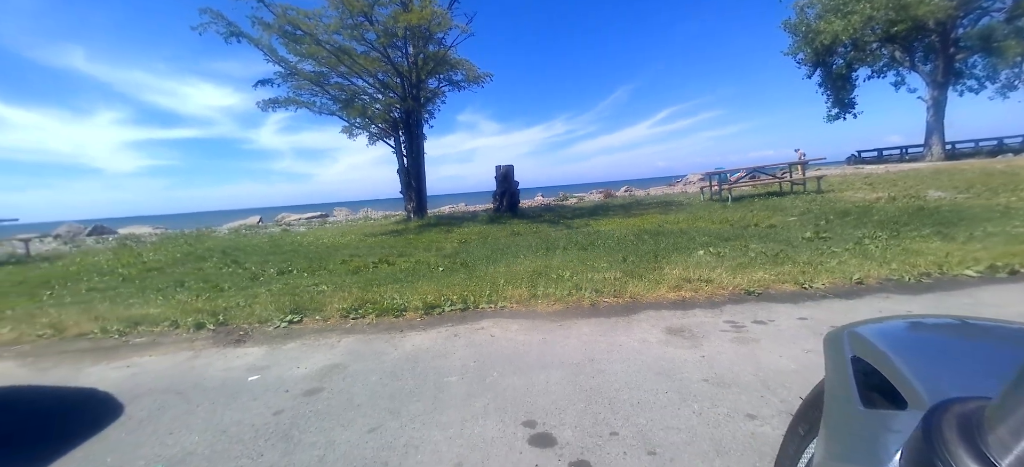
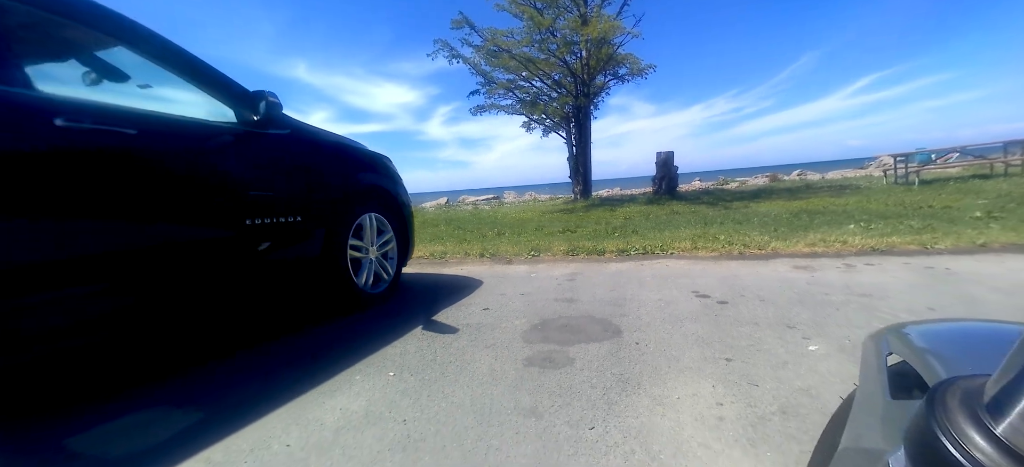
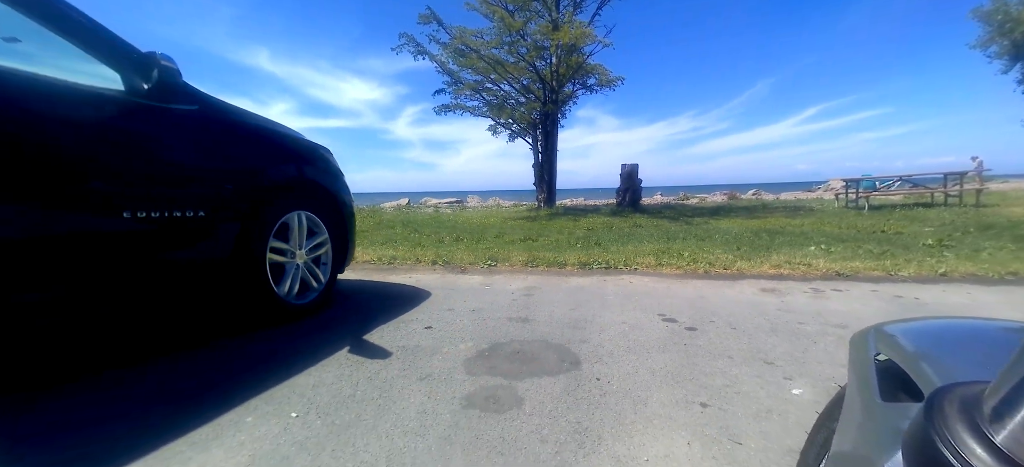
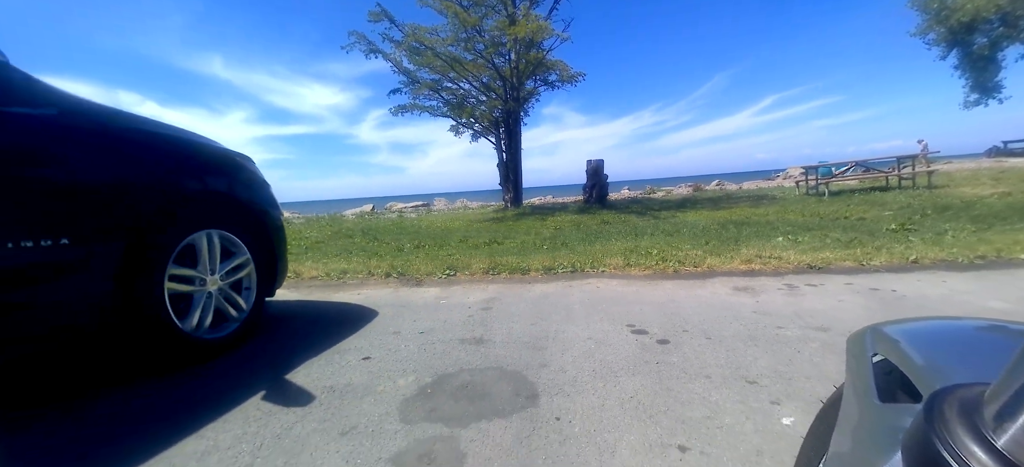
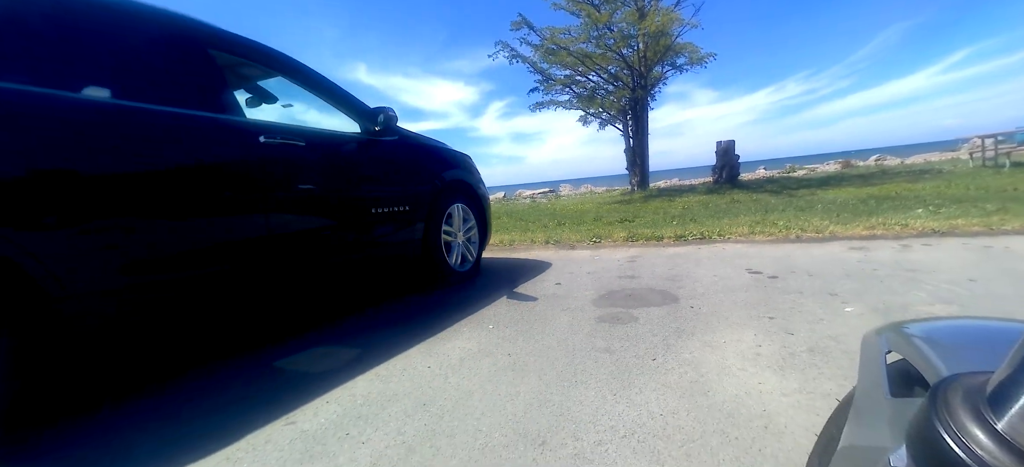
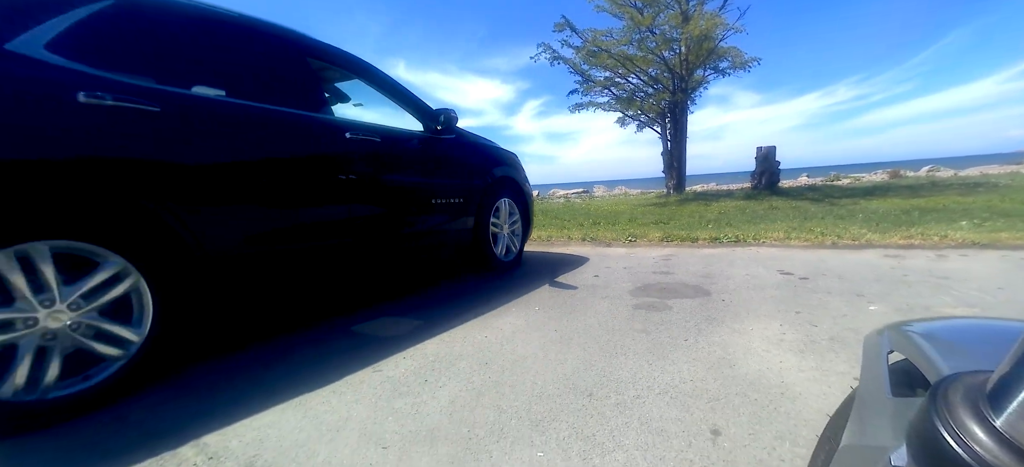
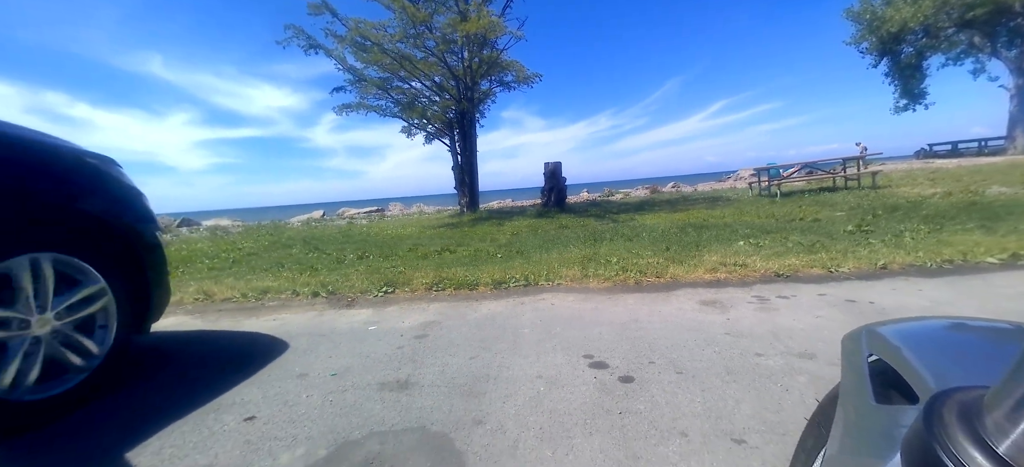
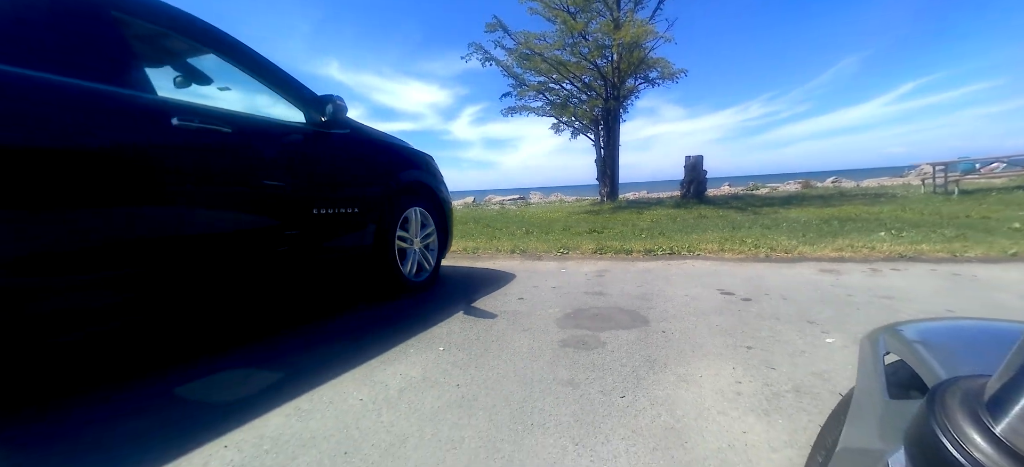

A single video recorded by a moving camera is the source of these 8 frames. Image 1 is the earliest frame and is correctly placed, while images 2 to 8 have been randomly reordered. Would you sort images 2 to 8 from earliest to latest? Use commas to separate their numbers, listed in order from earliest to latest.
7, 4, 3, 2, 8, 5, 6
